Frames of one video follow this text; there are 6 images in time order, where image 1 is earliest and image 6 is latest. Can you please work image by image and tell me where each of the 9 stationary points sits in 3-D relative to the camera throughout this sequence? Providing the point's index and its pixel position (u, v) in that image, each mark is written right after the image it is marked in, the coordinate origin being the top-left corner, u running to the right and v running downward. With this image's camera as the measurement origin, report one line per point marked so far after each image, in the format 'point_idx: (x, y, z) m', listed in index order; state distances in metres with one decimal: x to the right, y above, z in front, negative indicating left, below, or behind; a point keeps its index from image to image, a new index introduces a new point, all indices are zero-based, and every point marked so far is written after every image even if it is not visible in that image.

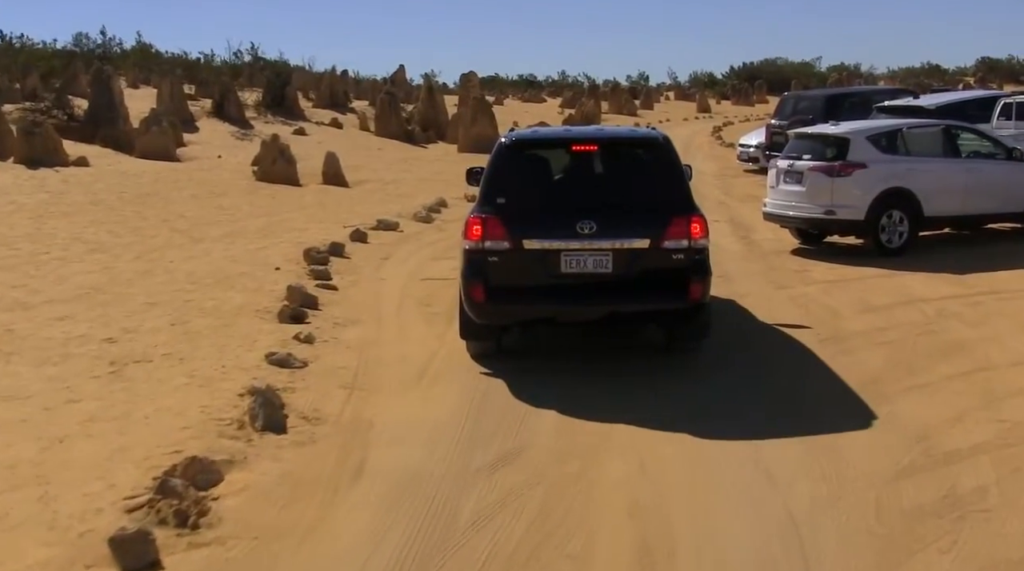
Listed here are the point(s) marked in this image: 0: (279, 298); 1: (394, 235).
0: (-2.2, -0.1, +11.0) m
1: (-1.6, +0.7, +15.8) m
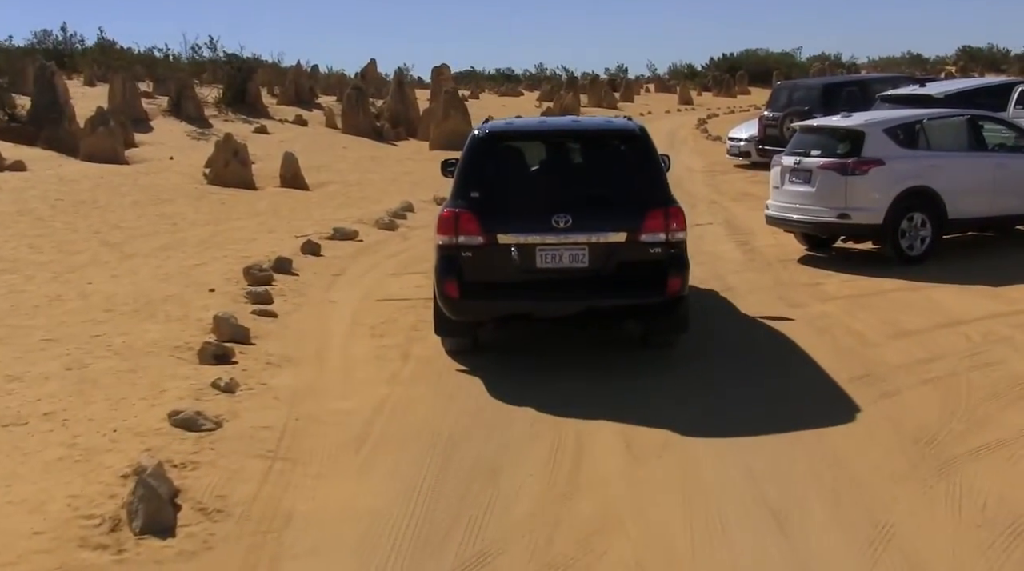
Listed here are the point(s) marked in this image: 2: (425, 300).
0: (-2.5, -0.4, +9.3) m
1: (-2.0, +0.5, +14.2) m
2: (-0.8, -0.2, +10.9) m
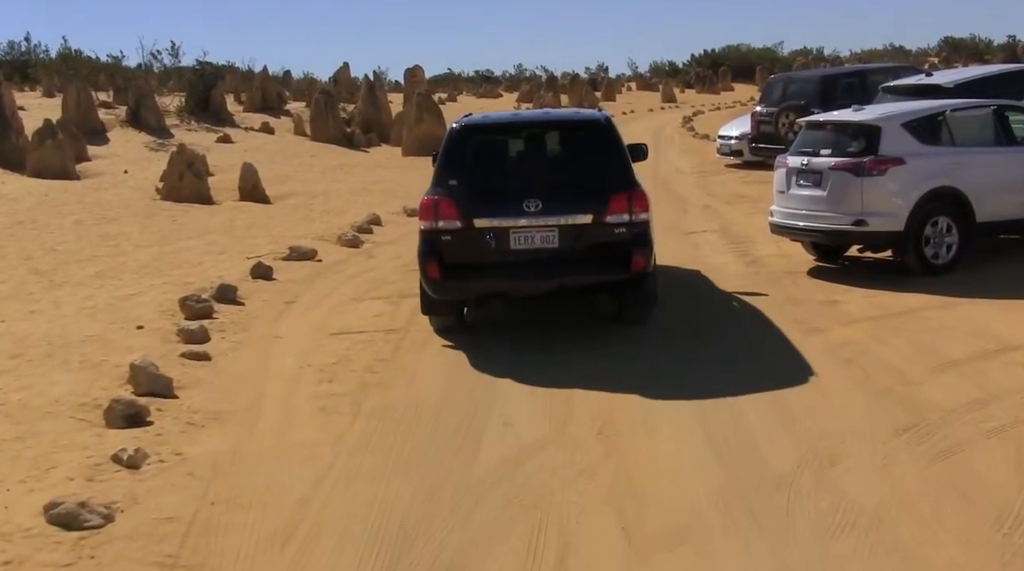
0: (-2.7, -0.7, +7.8) m
1: (-2.3, +0.2, +12.7) m
2: (-1.1, -0.4, +9.5) m
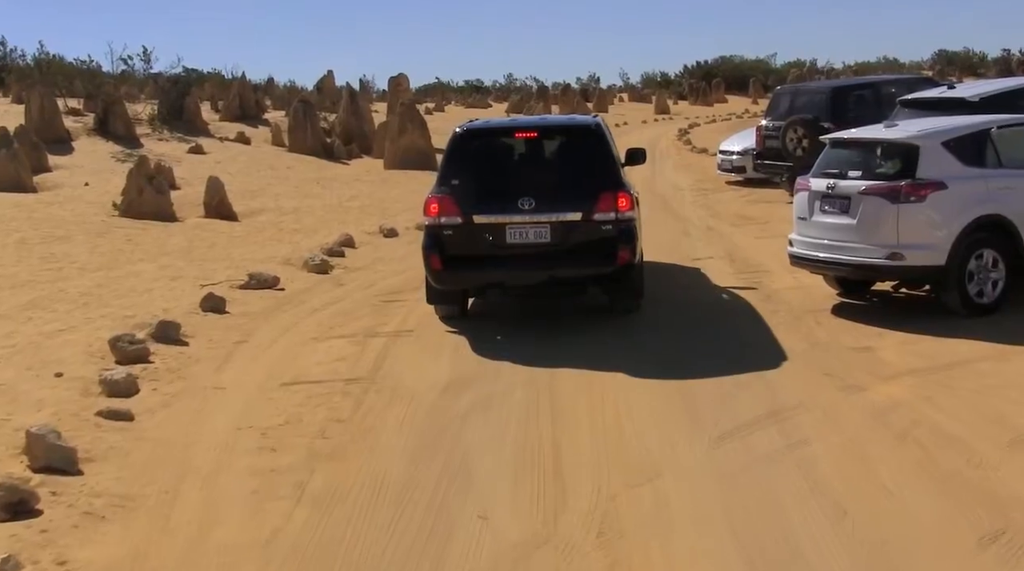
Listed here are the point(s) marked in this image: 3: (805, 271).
0: (-2.8, -0.9, +6.5) m
1: (-2.4, -0.1, +11.3) m
2: (-1.2, -0.7, +8.1) m
3: (+2.6, +0.1, +10.2) m
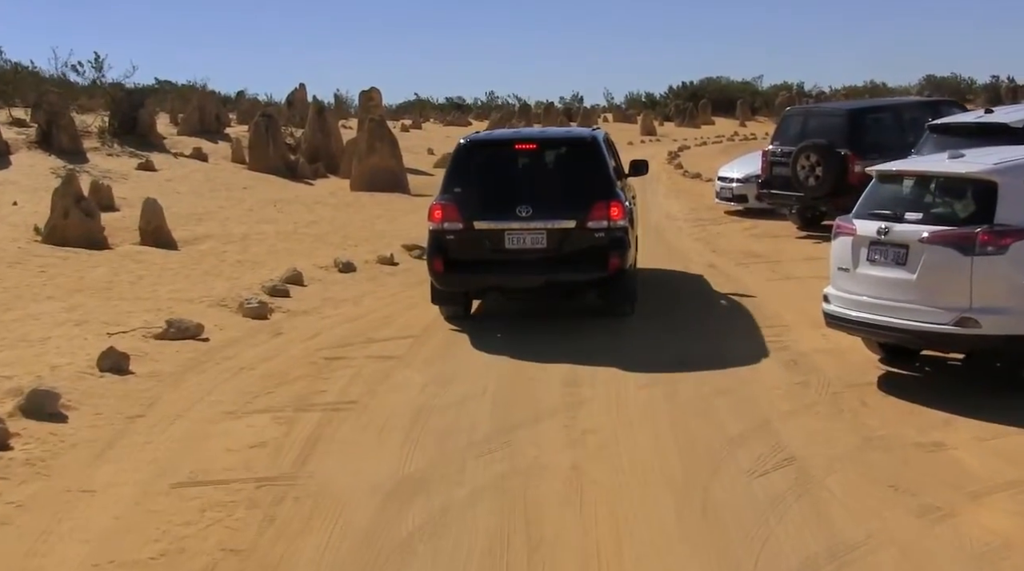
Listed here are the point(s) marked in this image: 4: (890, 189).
0: (-3.0, -1.3, +4.4) m
1: (-2.7, -0.5, +9.3) m
2: (-1.4, -1.1, +6.1) m
3: (+2.4, -0.3, +8.3) m
4: (+2.6, +0.7, +7.7) m
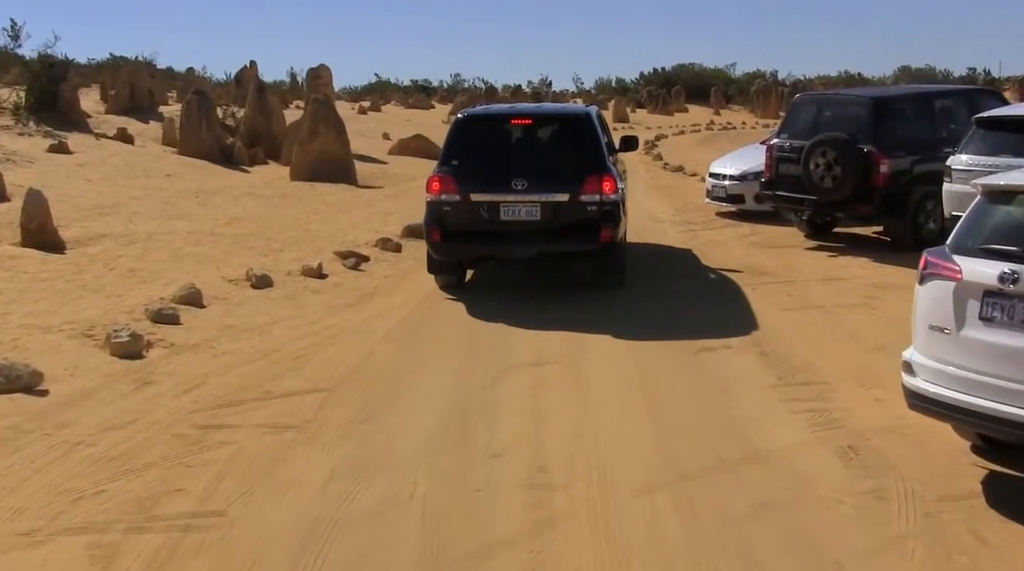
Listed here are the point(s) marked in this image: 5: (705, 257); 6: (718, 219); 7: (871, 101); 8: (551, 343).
0: (-3.2, -1.6, +1.9) m
1: (-3.0, -0.8, +6.8) m
2: (-1.6, -1.4, +3.6) m
3: (+2.1, -0.6, +5.8) m
4: (+2.3, +0.4, +5.3) m
5: (+2.1, +0.3, +12.5) m
6: (+2.8, +0.9, +15.2) m
7: (+3.9, +2.0, +12.7) m
8: (+0.3, -0.4, +8.7) m
